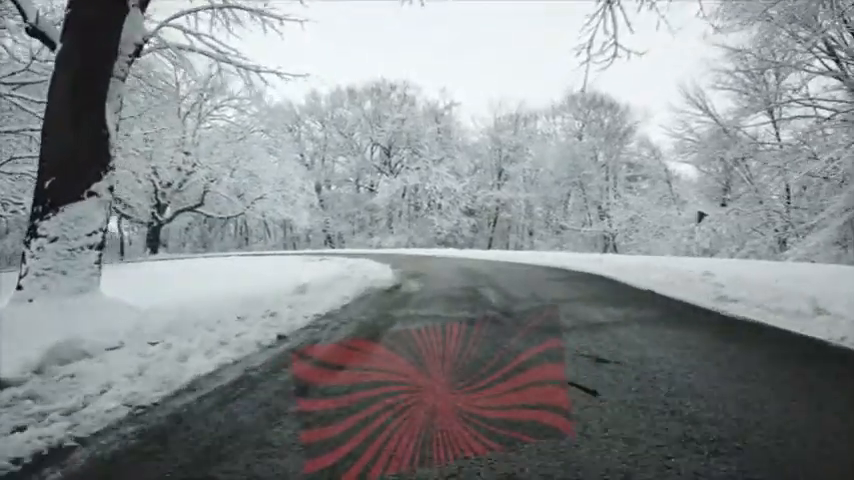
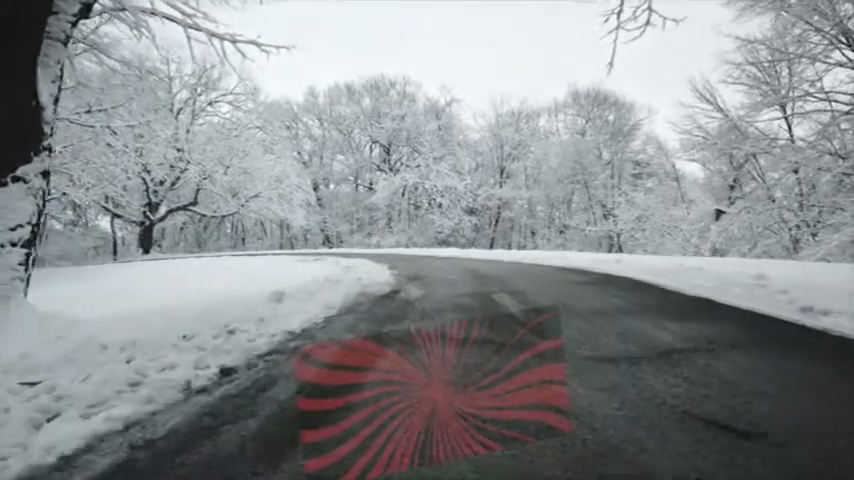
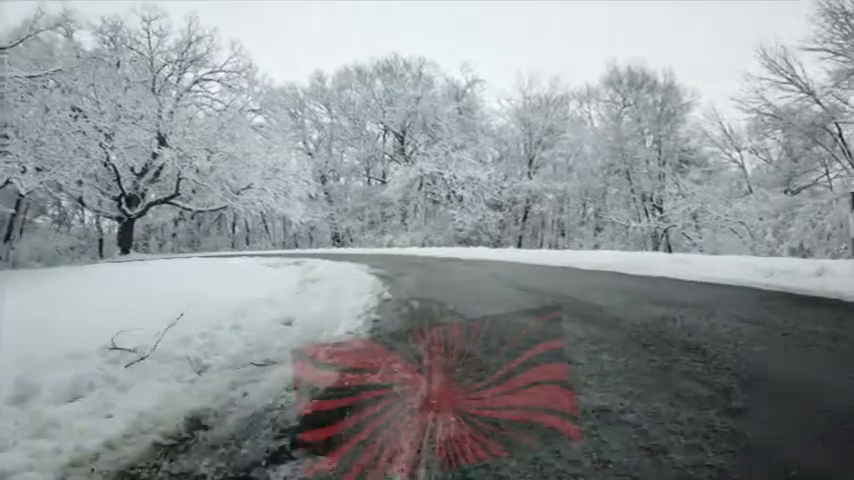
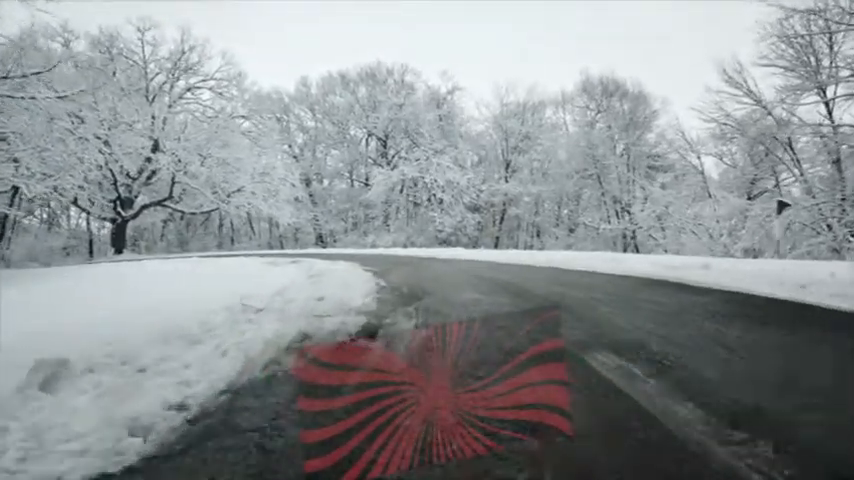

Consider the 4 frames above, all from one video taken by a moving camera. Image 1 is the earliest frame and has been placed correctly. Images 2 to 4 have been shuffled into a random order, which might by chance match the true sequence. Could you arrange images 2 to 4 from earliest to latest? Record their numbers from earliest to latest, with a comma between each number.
2, 4, 3
